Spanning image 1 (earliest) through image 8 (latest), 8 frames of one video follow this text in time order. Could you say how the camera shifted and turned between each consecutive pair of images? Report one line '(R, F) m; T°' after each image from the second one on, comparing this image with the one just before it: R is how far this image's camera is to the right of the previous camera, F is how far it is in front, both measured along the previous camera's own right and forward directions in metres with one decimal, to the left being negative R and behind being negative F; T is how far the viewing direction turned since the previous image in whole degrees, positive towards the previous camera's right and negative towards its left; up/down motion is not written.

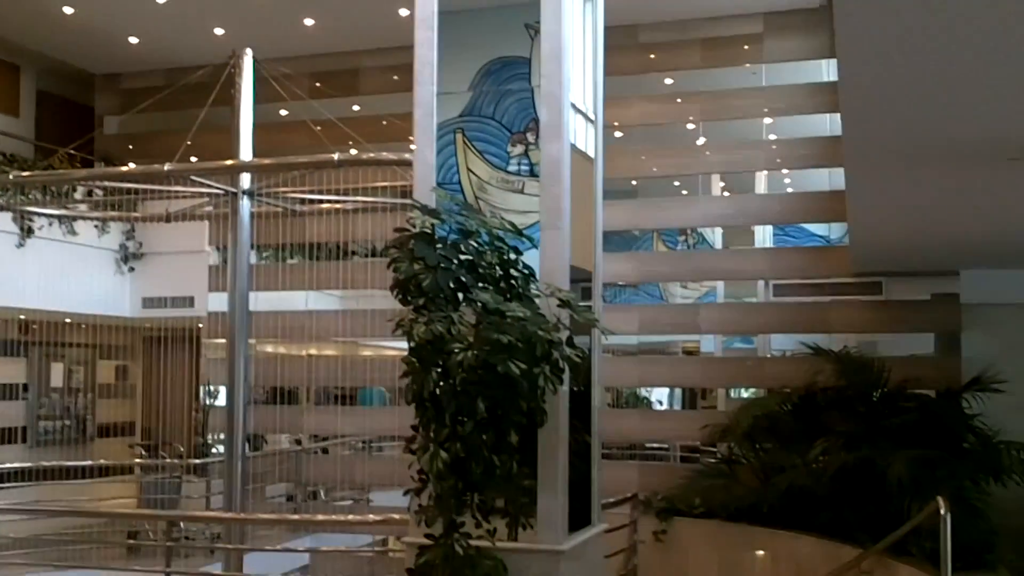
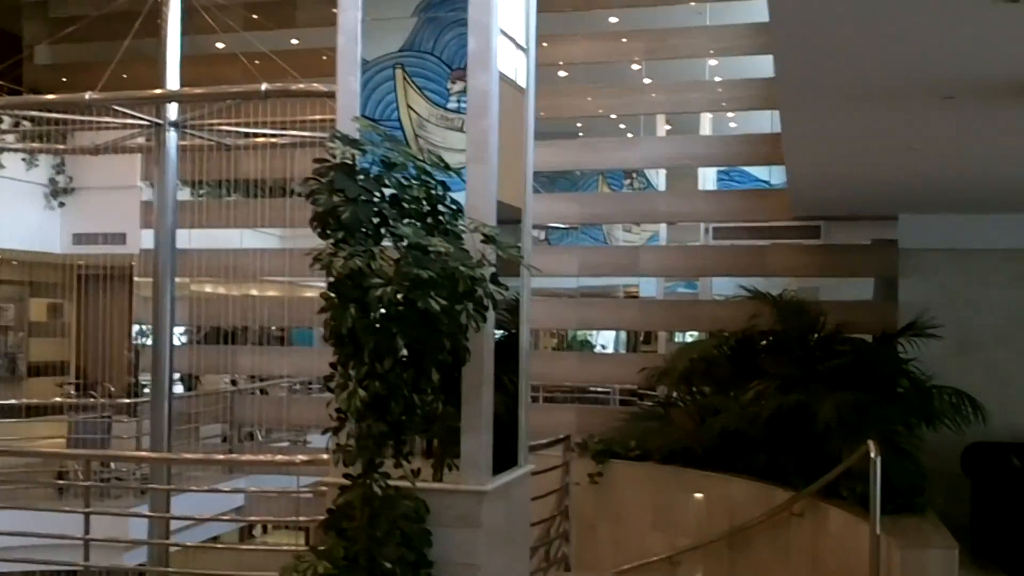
(+0.1, +0.1) m; +3°
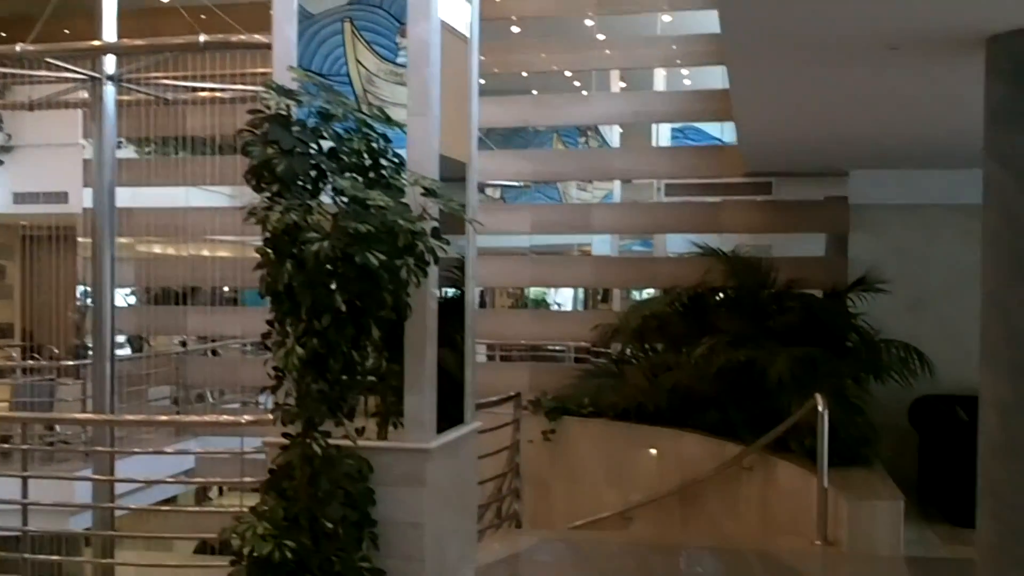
(0.0, +0.1) m; +2°
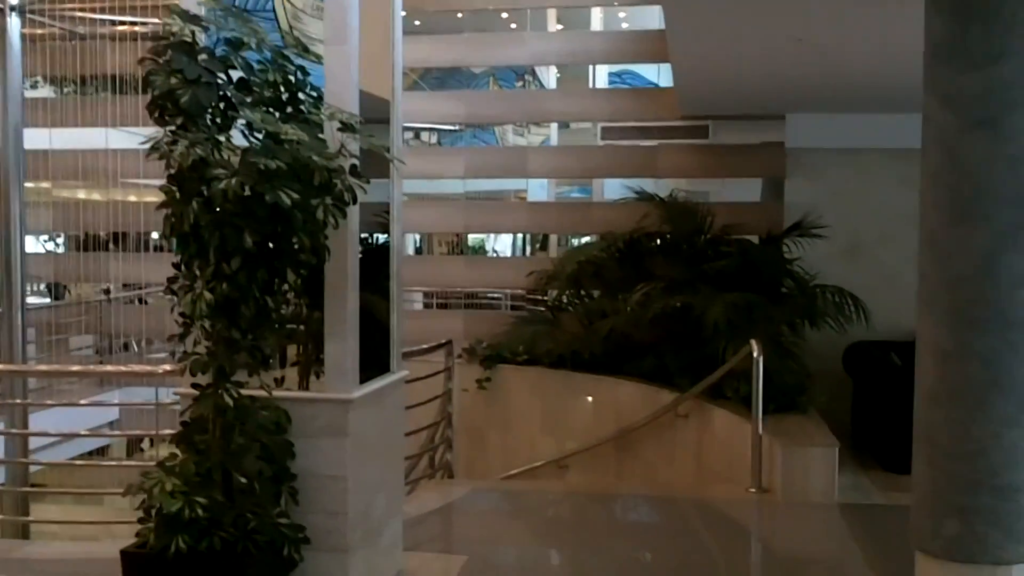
(0.0, +0.1) m; +3°
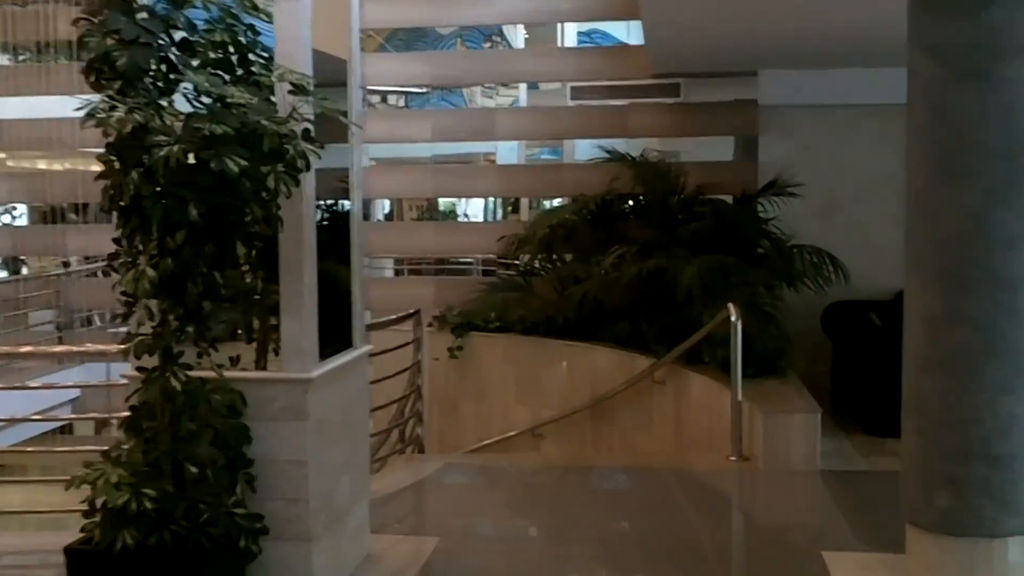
(0.0, +0.2) m; +1°
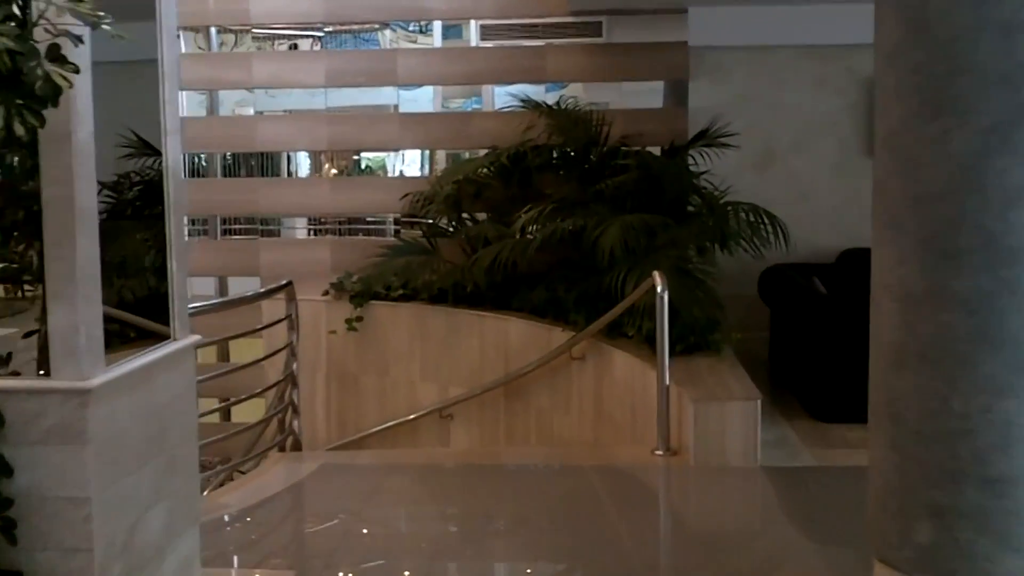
(+0.1, +0.6) m; +3°
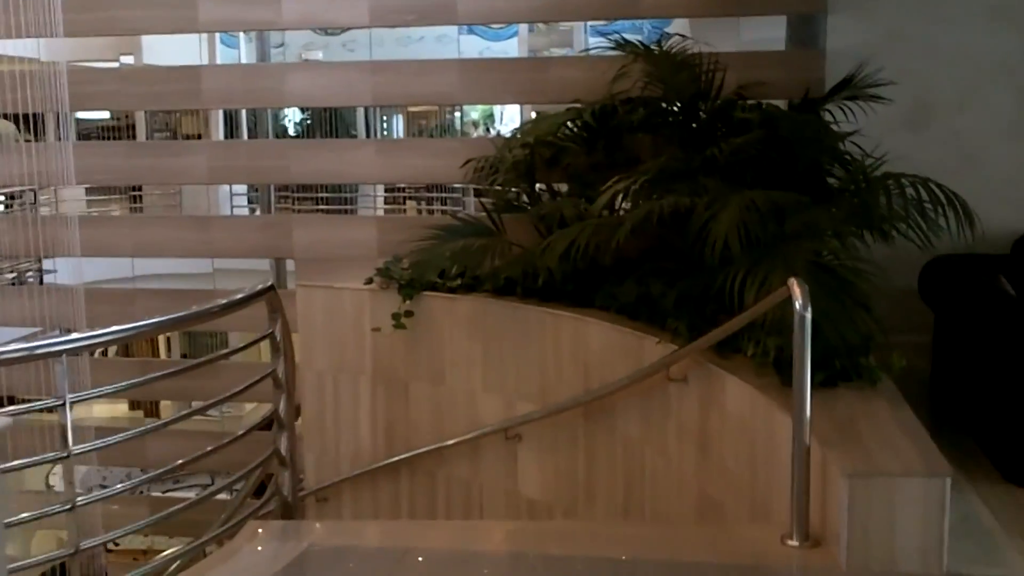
(+0.1, +1.1) m; -5°
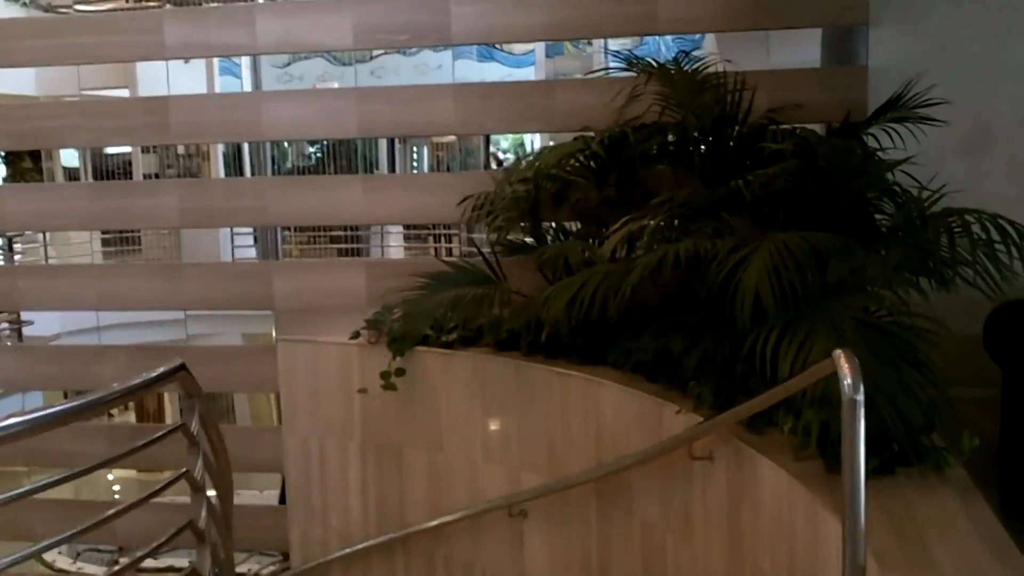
(+0.1, +0.5) m; -2°
